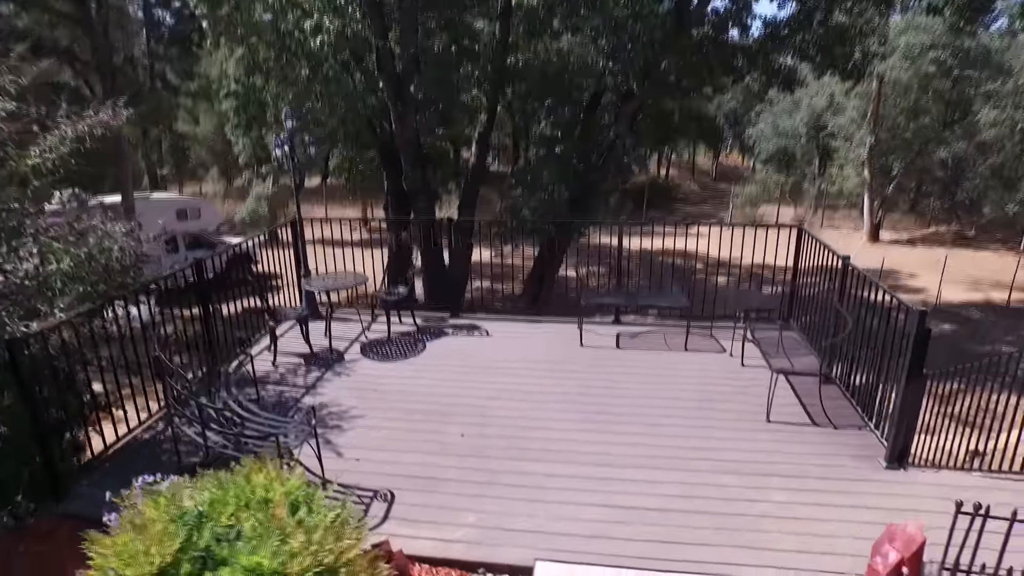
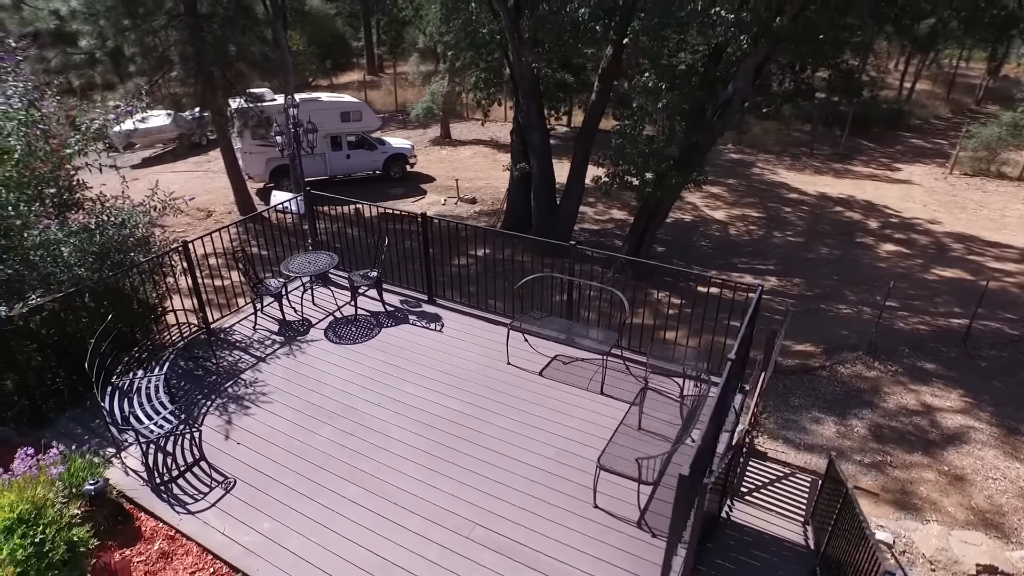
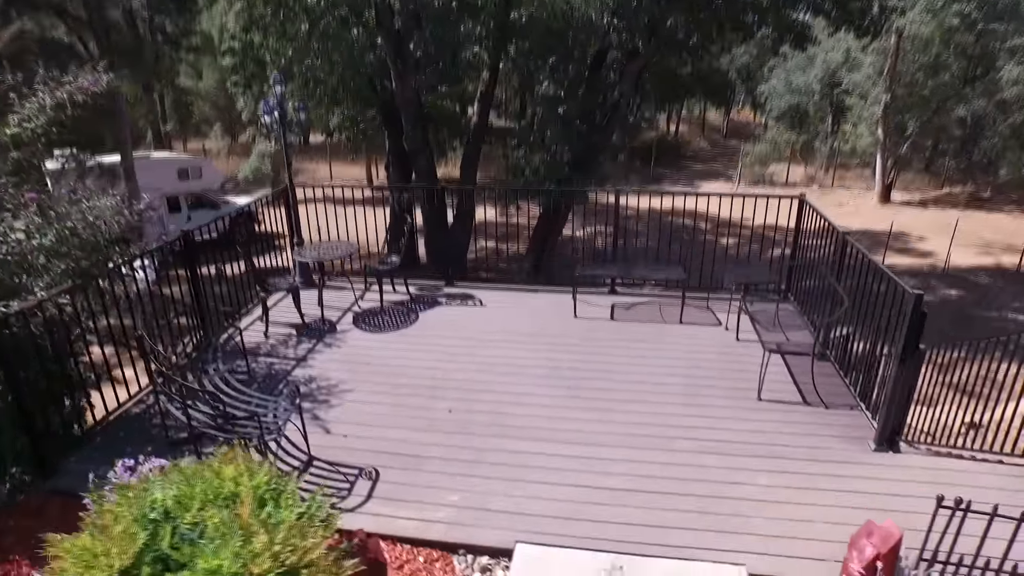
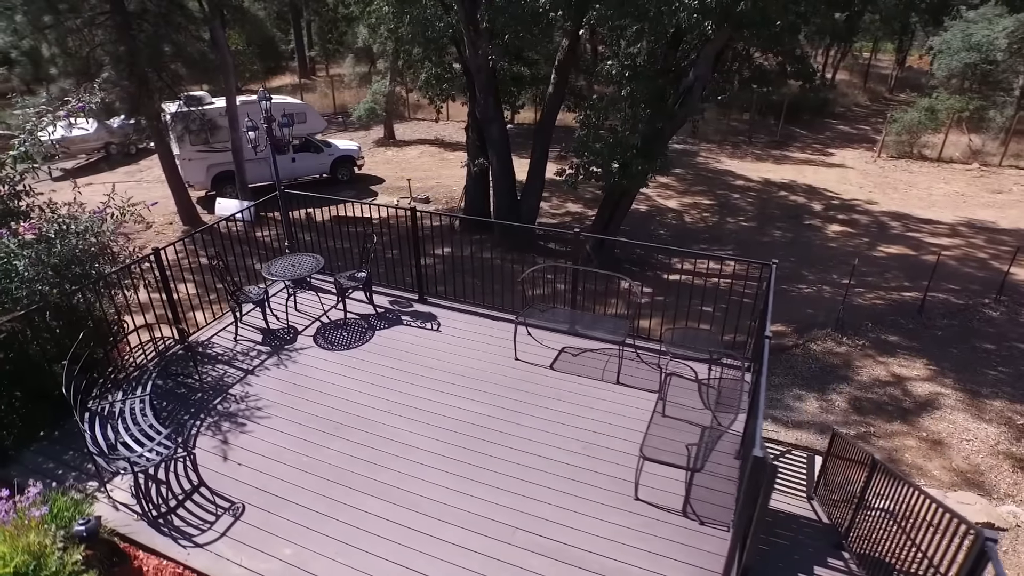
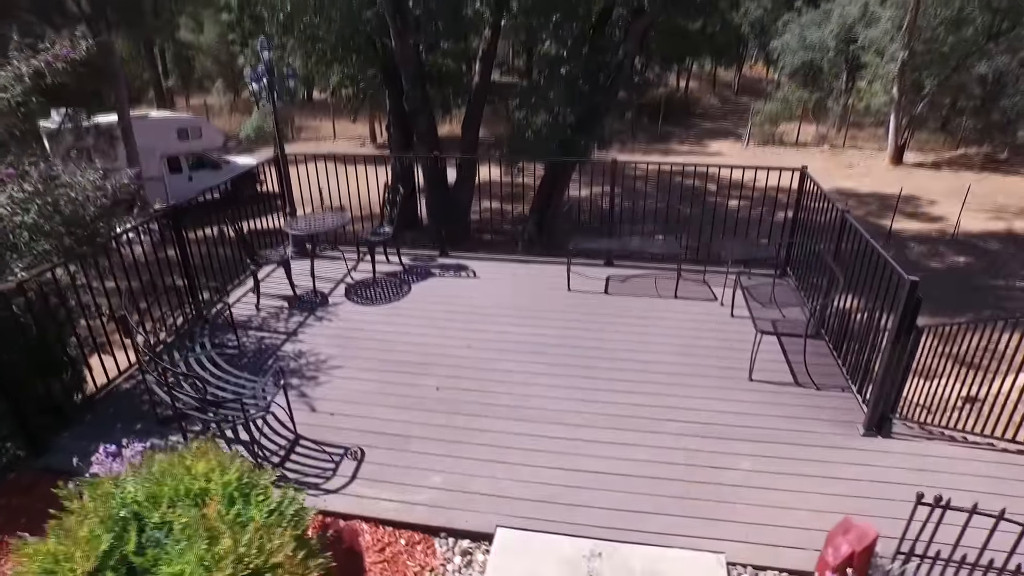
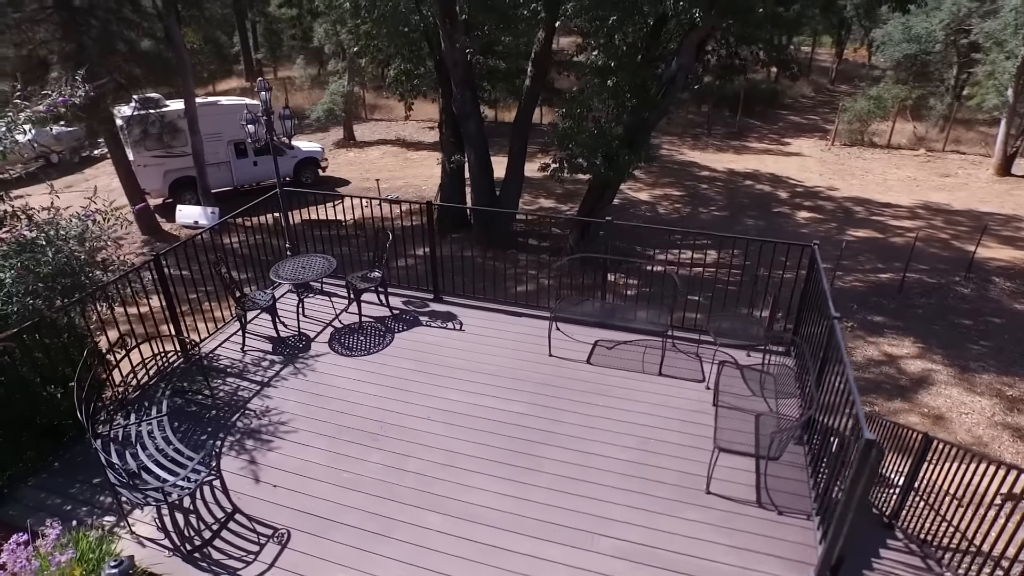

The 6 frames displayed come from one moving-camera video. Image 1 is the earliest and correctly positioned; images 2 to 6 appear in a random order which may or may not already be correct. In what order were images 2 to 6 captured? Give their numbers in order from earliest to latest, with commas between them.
3, 5, 6, 4, 2
